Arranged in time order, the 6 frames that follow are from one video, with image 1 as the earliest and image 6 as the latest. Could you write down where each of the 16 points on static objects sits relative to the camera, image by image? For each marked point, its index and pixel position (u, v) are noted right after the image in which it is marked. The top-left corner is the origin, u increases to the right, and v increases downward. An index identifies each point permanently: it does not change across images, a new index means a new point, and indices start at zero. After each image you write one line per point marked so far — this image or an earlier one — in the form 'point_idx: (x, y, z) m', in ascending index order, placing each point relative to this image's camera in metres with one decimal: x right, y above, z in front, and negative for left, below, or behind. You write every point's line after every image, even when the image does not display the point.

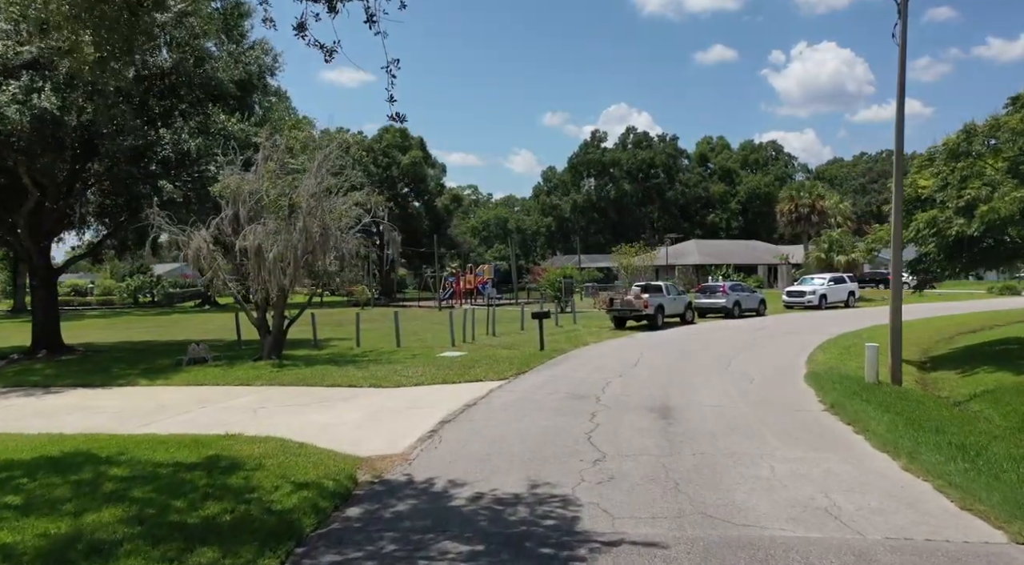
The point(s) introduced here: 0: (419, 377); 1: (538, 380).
0: (-1.9, -2.0, +16.7) m
1: (+0.5, -2.0, +15.8) m
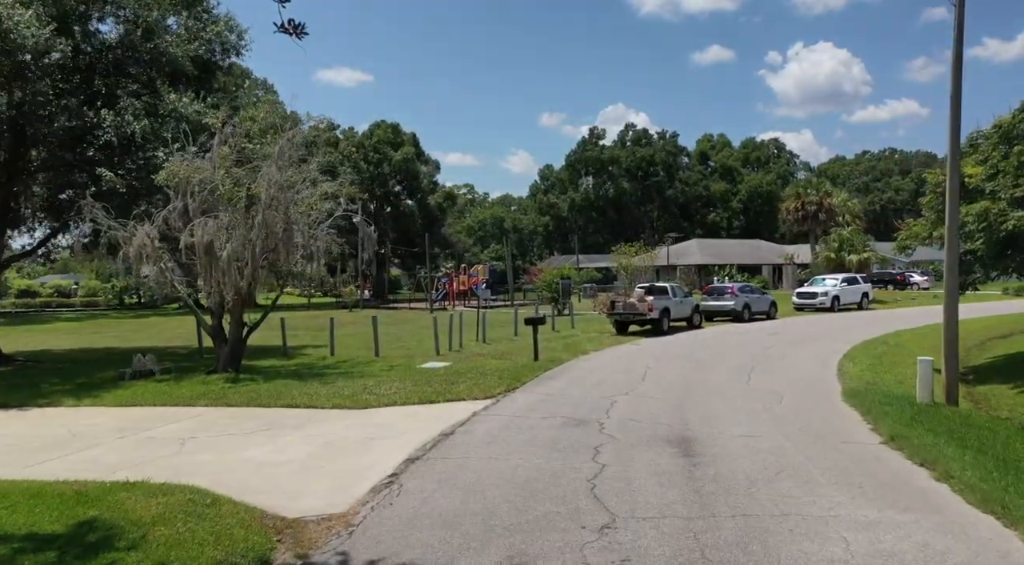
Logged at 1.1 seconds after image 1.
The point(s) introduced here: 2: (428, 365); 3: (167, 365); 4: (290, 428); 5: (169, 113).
0: (-2.1, -2.0, +14.4) m
1: (+0.3, -2.0, +13.5) m
2: (-2.0, -1.9, +18.5) m
3: (-7.6, -1.8, +17.6) m
4: (-3.3, -2.1, +11.7) m
5: (-7.7, +3.8, +17.8) m
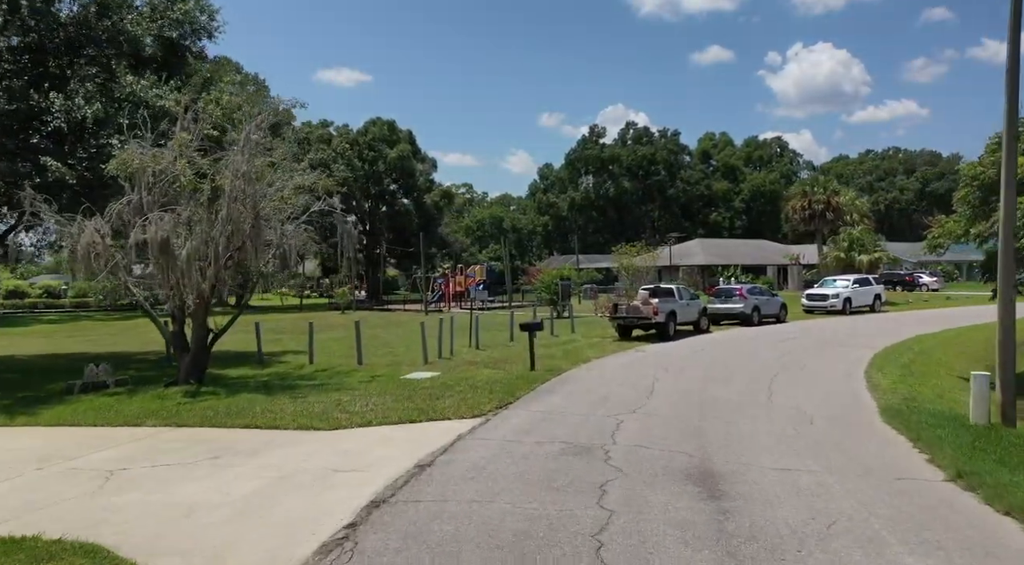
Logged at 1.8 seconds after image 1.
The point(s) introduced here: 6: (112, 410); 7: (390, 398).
0: (-2.3, -2.0, +12.7) m
1: (+0.2, -2.0, +11.8) m
2: (-2.1, -2.0, +16.9) m
3: (-7.7, -1.9, +15.9) m
4: (-3.4, -2.2, +10.0) m
5: (-7.8, +3.8, +16.1) m
6: (-6.5, -2.1, +12.9) m
7: (-2.1, -2.0, +13.8) m
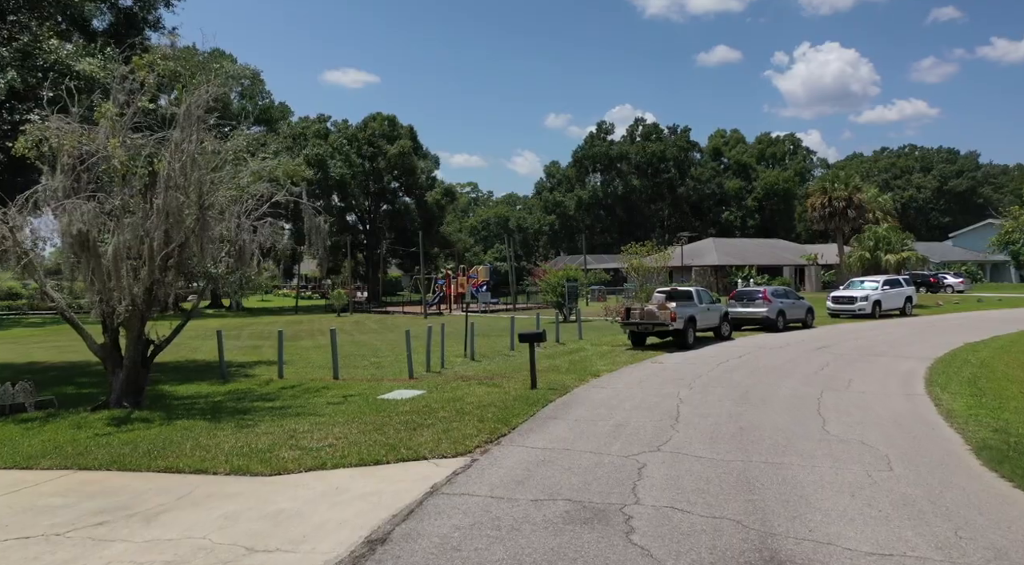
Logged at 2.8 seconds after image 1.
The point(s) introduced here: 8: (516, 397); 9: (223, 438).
0: (-2.4, -2.1, +10.2) m
1: (+0.1, -2.1, +9.2) m
2: (-2.1, -2.0, +14.3) m
3: (-7.8, -1.9, +13.4) m
4: (-3.5, -2.2, +7.5) m
5: (-7.9, +3.7, +13.6) m
6: (-6.6, -2.1, +10.4) m
7: (-2.2, -2.0, +11.3) m
8: (0.0, -2.0, +13.6) m
9: (-3.9, -2.1, +10.7) m
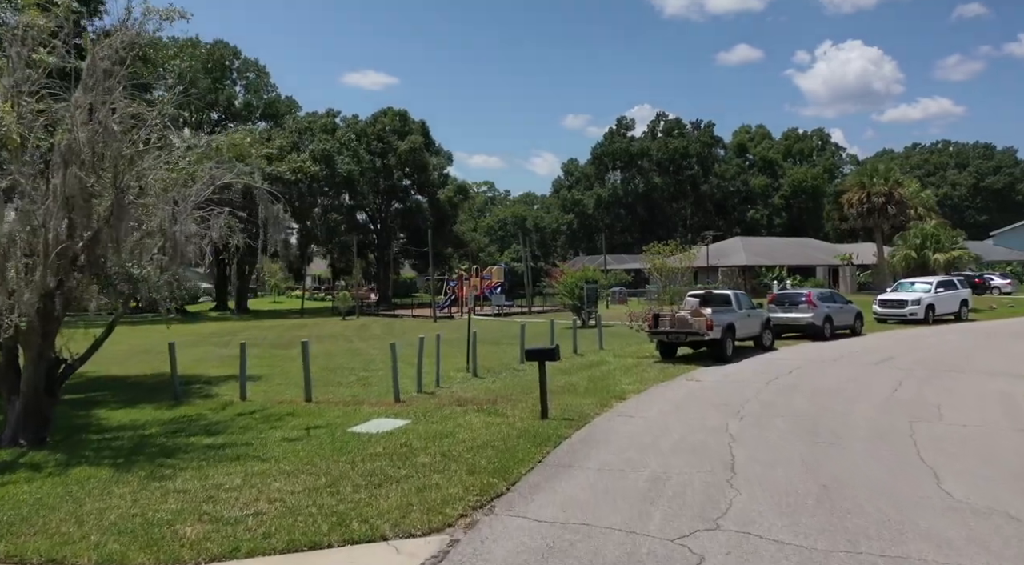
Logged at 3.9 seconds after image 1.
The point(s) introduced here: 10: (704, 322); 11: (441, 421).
0: (-2.4, -2.1, +7.3) m
1: (0.0, -2.1, +6.3) m
2: (-2.1, -2.1, +11.5) m
3: (-7.7, -2.0, +10.7) m
4: (-3.6, -2.3, +4.6) m
5: (-7.8, +3.7, +10.9) m
6: (-6.6, -2.2, +7.6) m
7: (-2.2, -2.1, +8.4) m
8: (+0.1, -2.0, +10.7) m
9: (-3.9, -2.1, +7.9) m
10: (+4.6, -0.9, +19.2) m
11: (-1.0, -2.0, +11.8) m
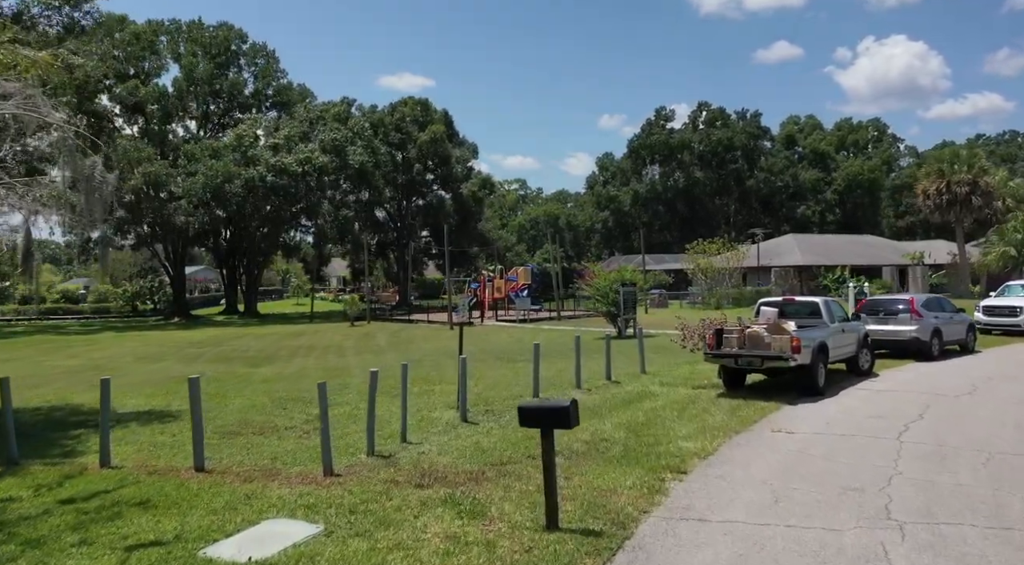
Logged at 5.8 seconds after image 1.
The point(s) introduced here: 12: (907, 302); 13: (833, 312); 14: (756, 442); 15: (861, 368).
0: (-2.7, -2.2, +2.4) m
1: (-0.3, -2.2, +1.3) m
2: (-2.2, -2.1, +6.5) m
3: (-7.9, -2.0, +6.0) m
4: (-4.0, -2.3, -0.2) m
5: (-8.0, +3.6, +6.2) m
6: (-6.9, -2.2, +2.9) m
7: (-2.5, -2.2, +3.5) m
8: (-0.1, -2.1, +5.7) m
9: (-4.2, -2.2, +3.0) m
10: (+4.8, -1.0, +13.9) m
11: (-1.2, -2.1, +6.8) m
12: (+9.5, -0.5, +19.0) m
13: (+6.3, -0.5, +15.7) m
14: (+3.2, -2.1, +10.5) m
15: (+7.1, -1.8, +16.2) m
